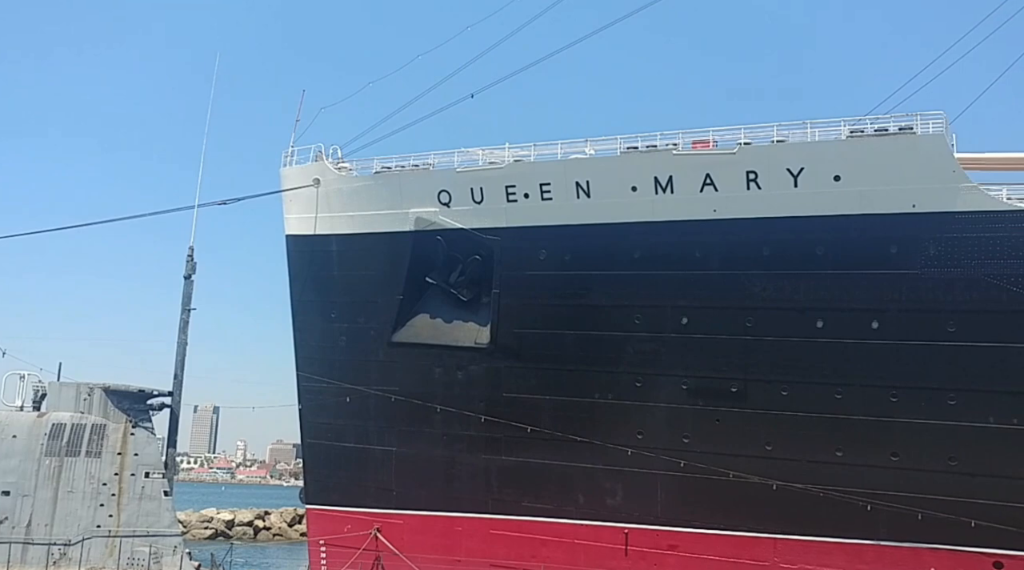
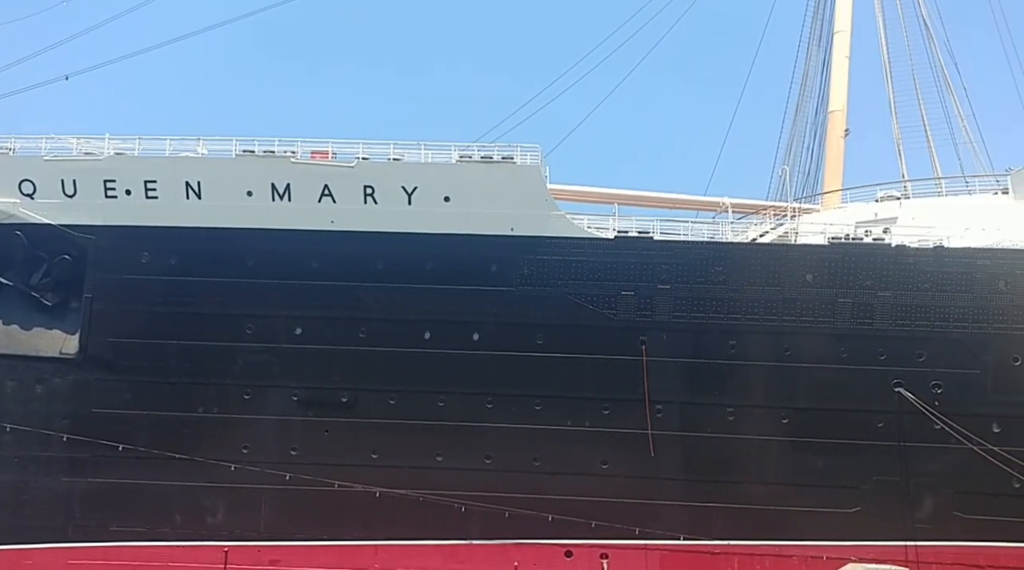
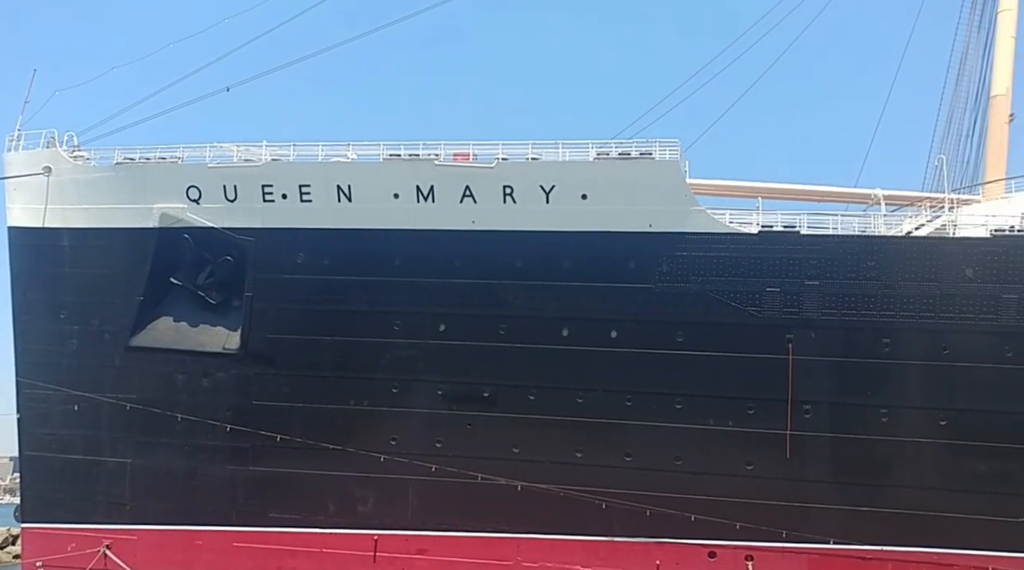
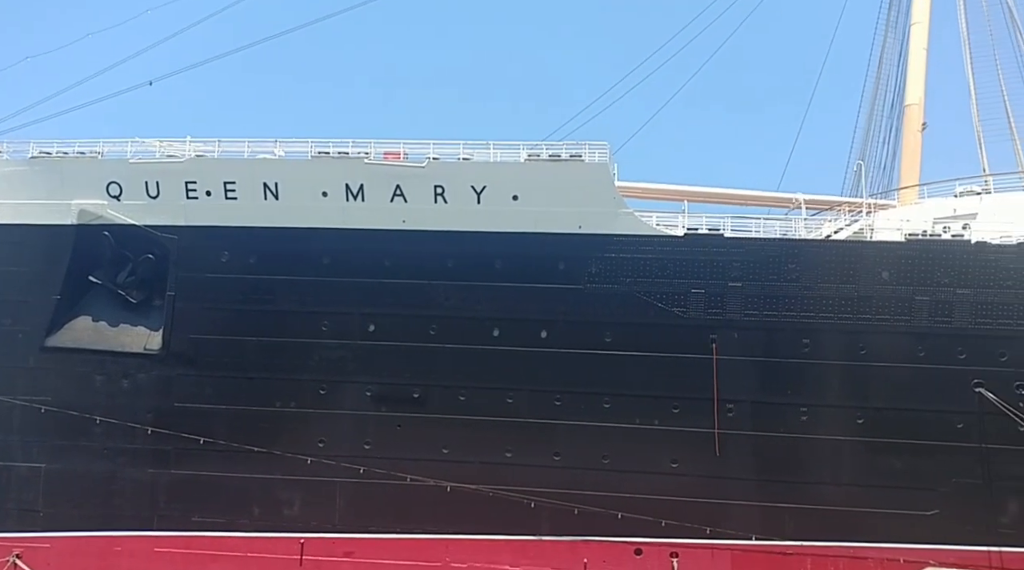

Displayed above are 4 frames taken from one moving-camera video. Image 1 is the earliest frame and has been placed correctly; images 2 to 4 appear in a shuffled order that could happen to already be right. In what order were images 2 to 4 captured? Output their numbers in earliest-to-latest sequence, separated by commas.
3, 4, 2
